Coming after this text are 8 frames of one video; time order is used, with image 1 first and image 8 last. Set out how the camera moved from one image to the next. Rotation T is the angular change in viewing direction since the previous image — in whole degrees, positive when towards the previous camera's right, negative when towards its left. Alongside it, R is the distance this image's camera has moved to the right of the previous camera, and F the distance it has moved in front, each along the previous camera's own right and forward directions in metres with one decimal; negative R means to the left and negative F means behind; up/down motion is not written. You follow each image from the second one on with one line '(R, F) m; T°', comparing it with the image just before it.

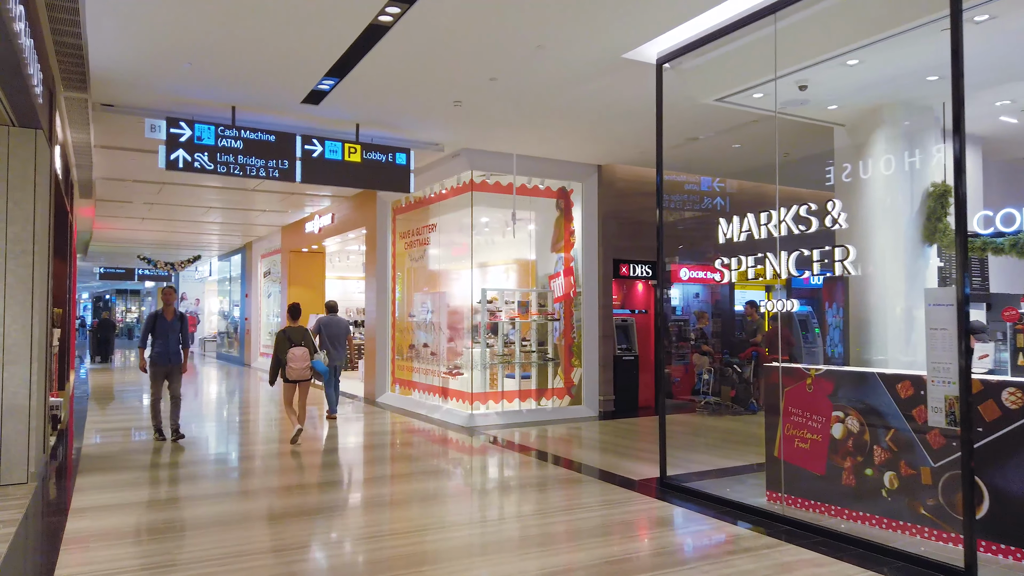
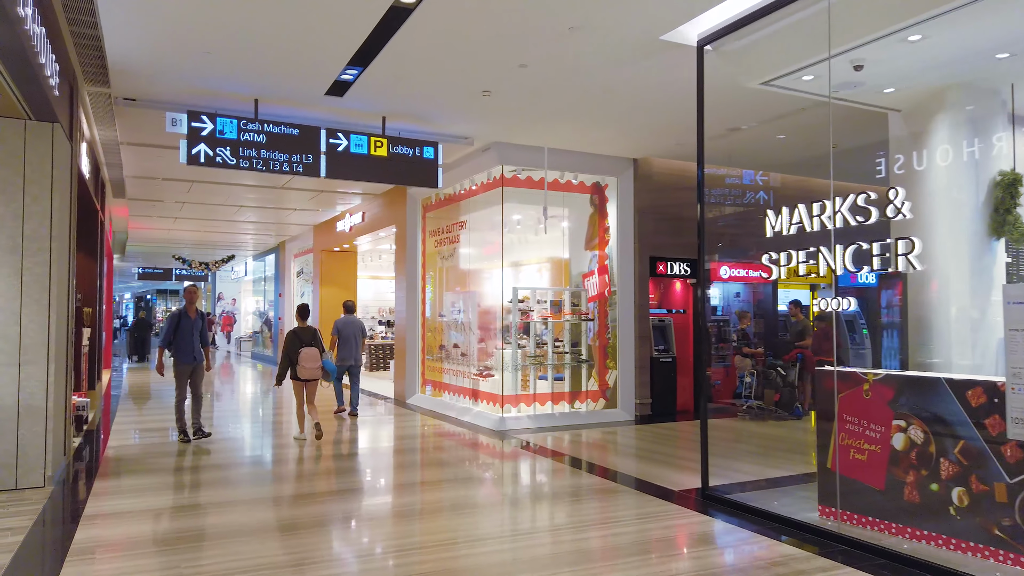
(0.0, +0.2) m; -3°
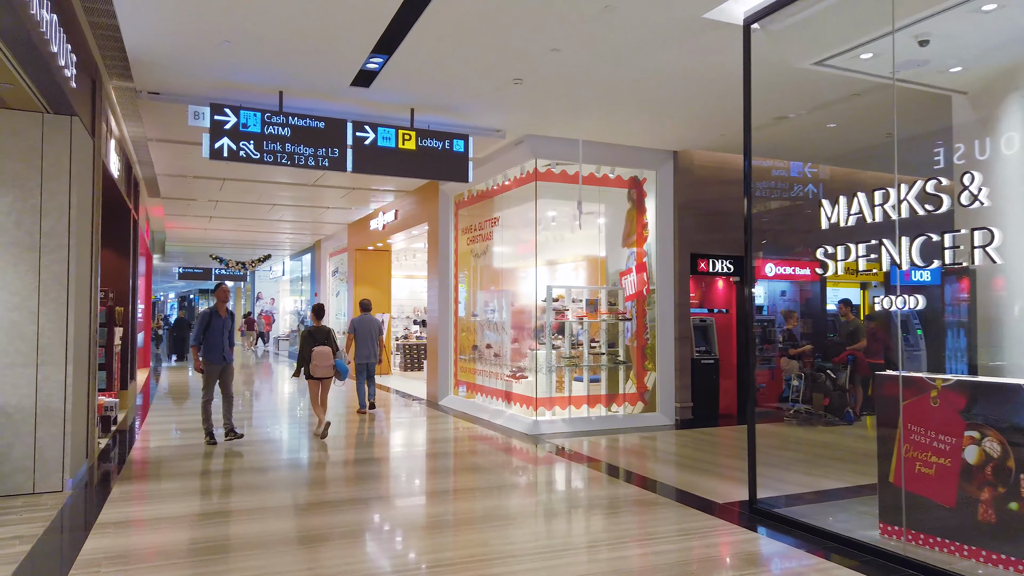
(0.0, +0.2) m; -3°
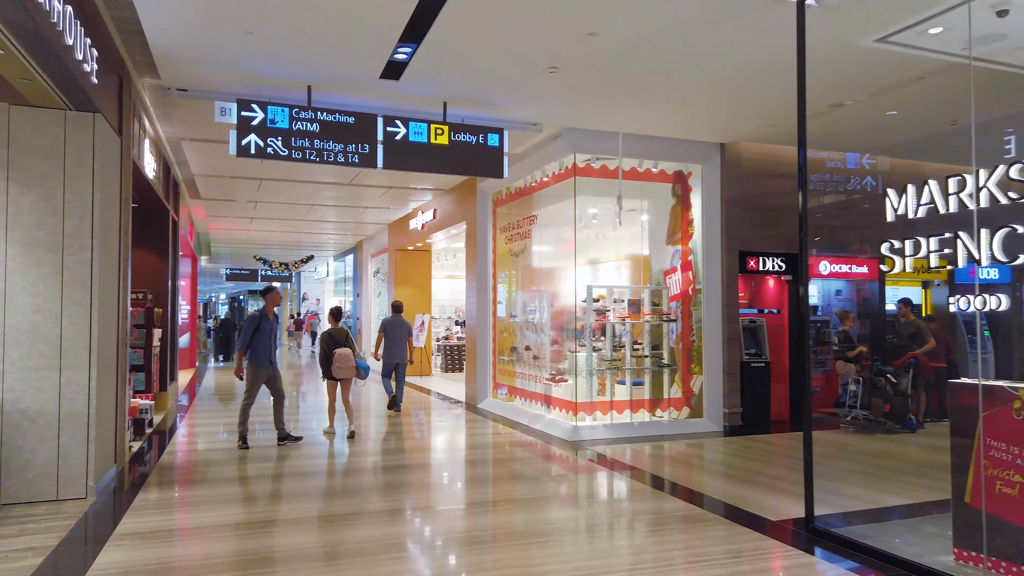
(+0.1, +0.2) m; -3°
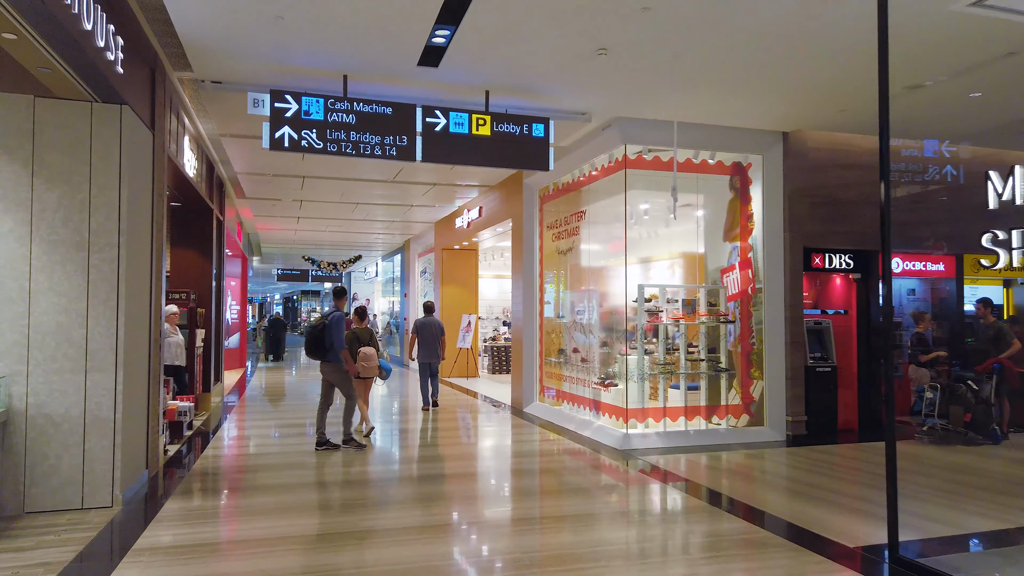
(0.0, +0.3) m; -4°
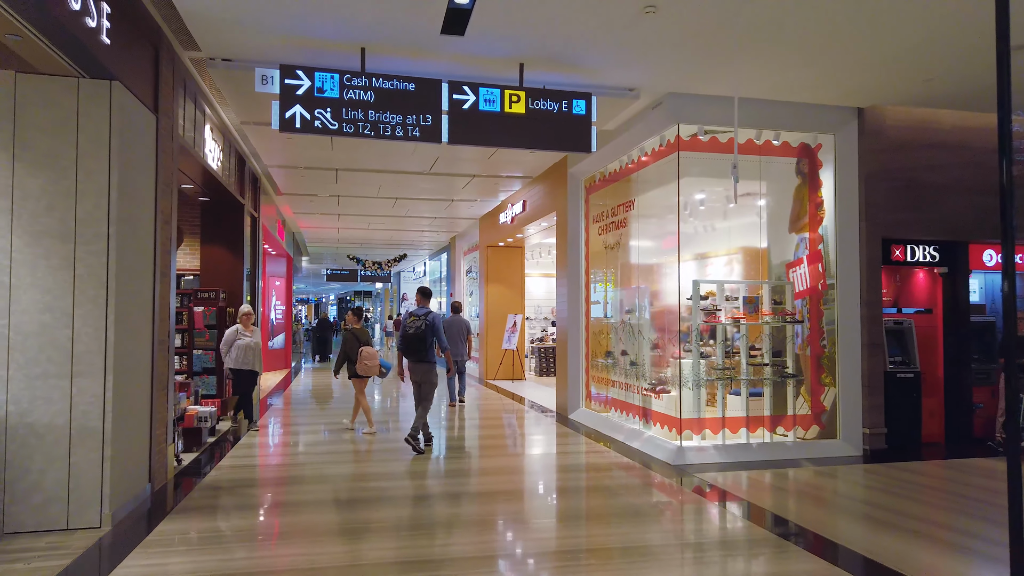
(+0.1, +0.5) m; -4°
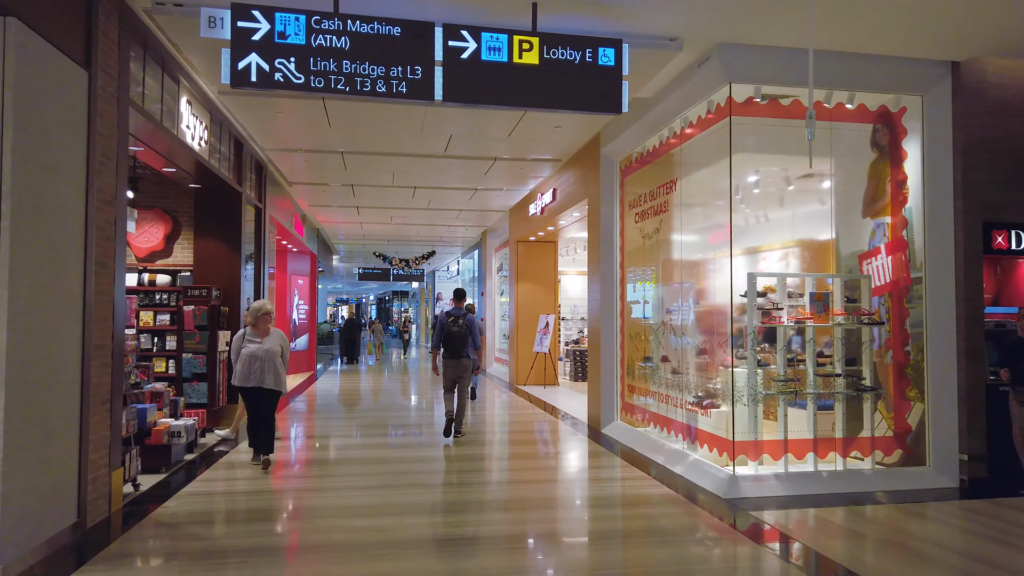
(+0.1, +0.9) m; -3°
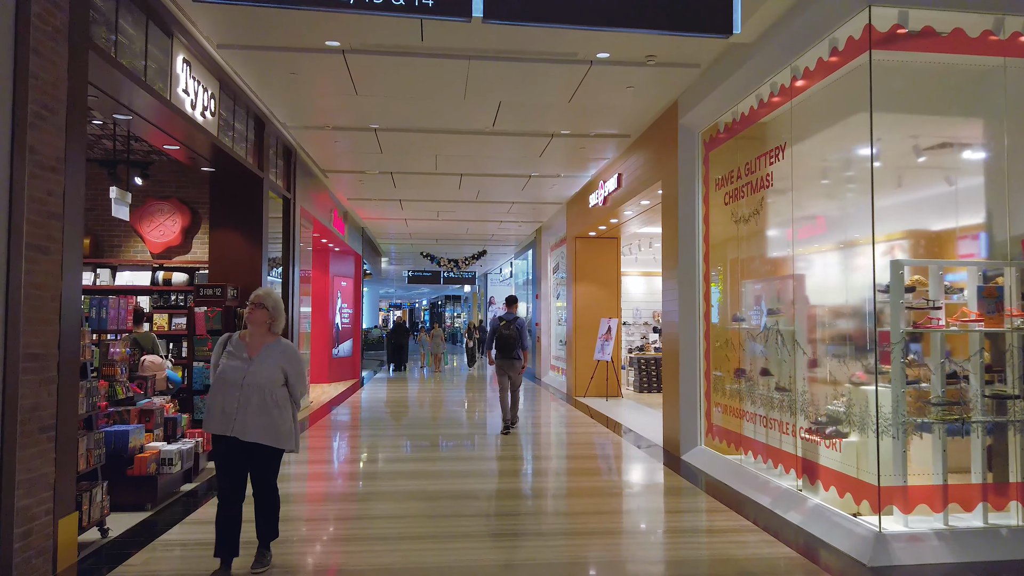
(-0.1, +1.0) m; -4°
